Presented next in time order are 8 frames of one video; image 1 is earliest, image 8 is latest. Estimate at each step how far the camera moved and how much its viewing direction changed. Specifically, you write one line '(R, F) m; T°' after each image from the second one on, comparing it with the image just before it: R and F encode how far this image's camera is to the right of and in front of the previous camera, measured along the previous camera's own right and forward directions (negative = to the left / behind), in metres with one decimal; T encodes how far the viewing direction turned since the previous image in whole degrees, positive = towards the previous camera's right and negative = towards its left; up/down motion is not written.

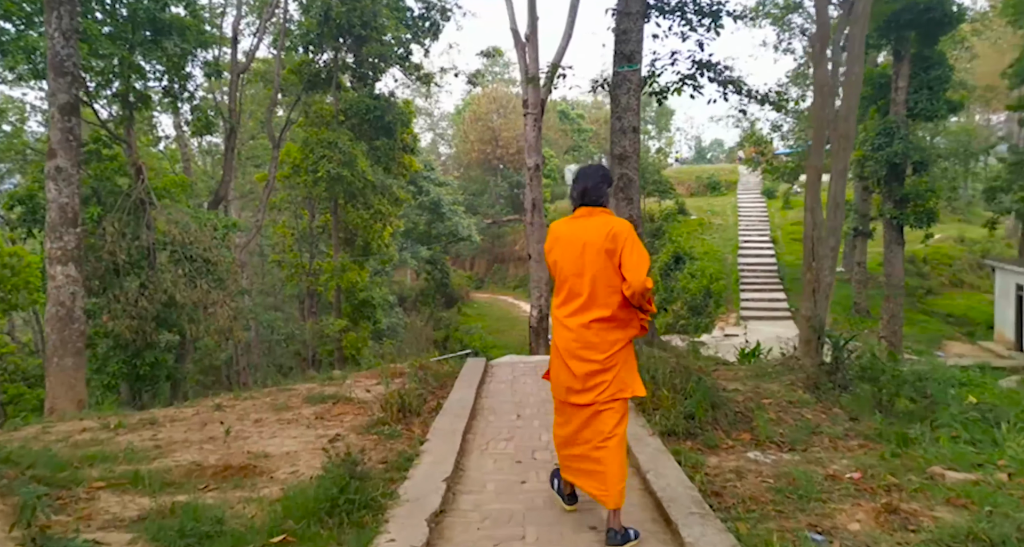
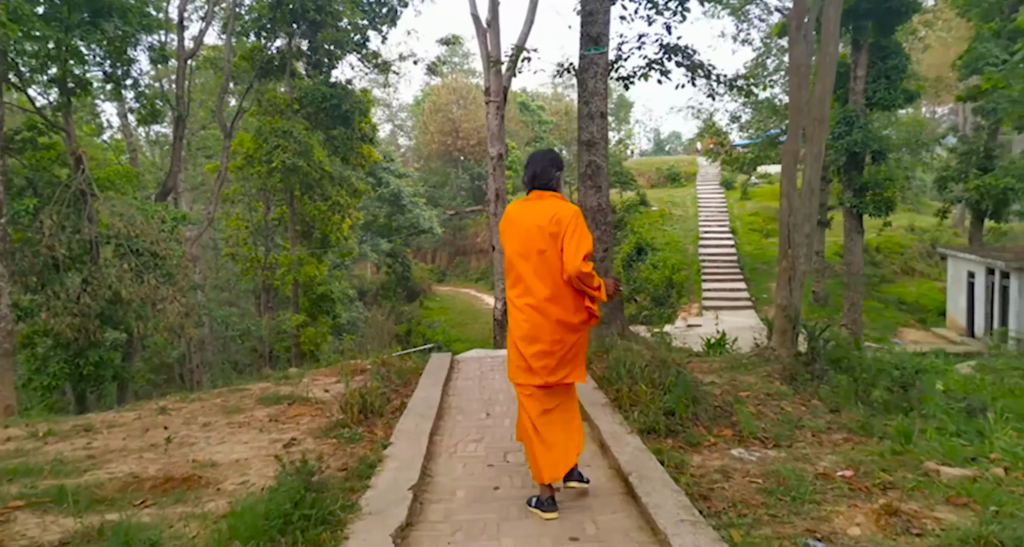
(0.0, +0.2) m; +3°
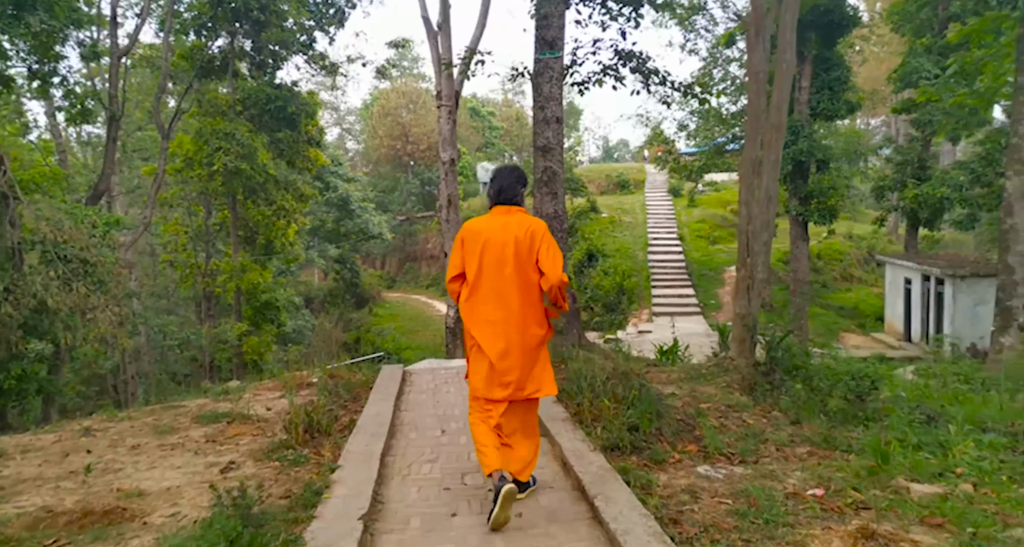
(0.0, +0.2) m; +4°
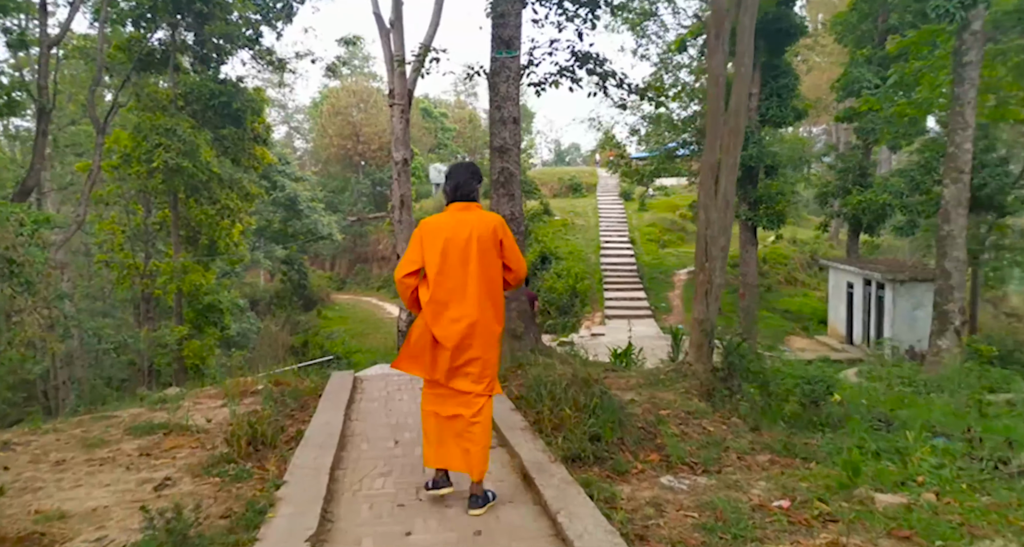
(0.0, +0.1) m; +4°
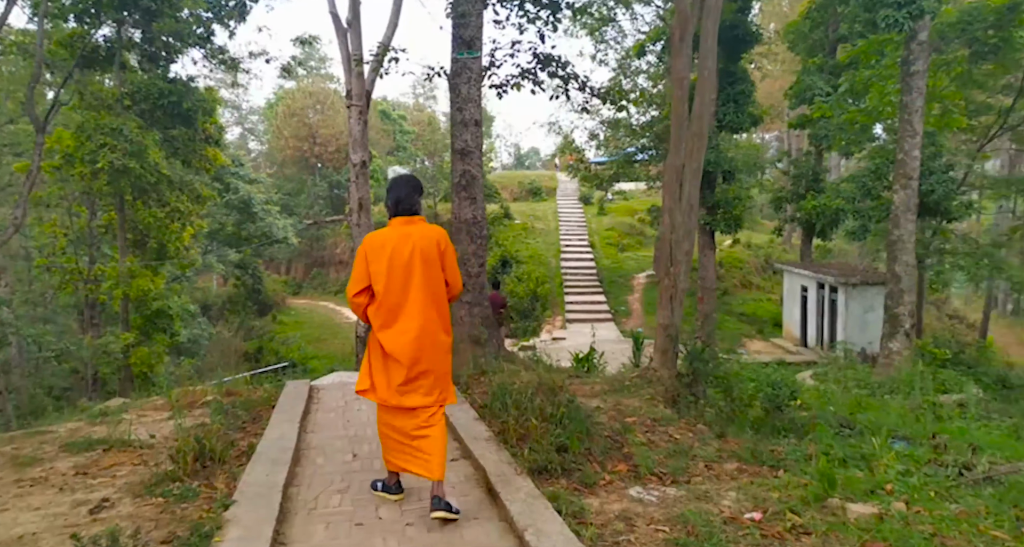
(0.0, +0.1) m; +3°
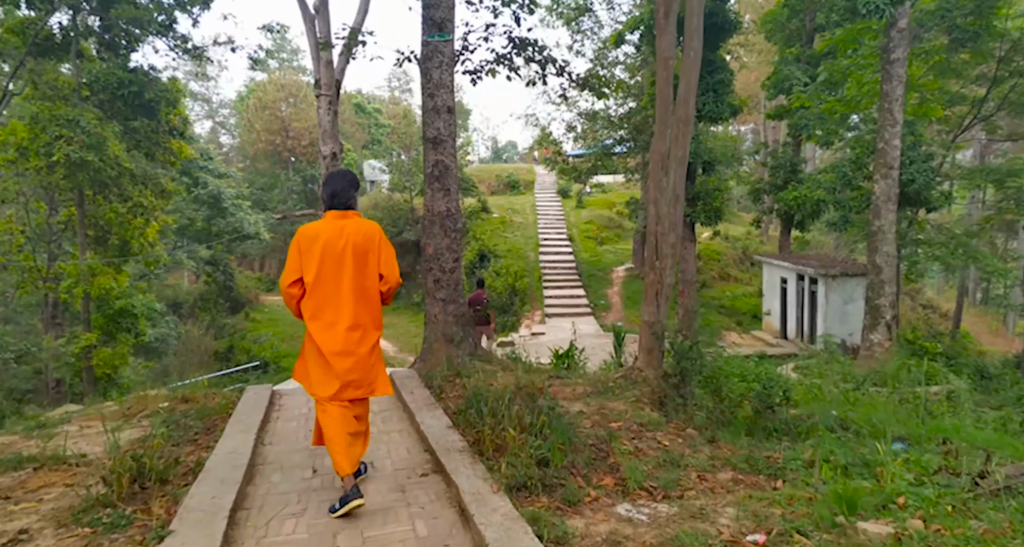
(0.0, +0.3) m; +2°
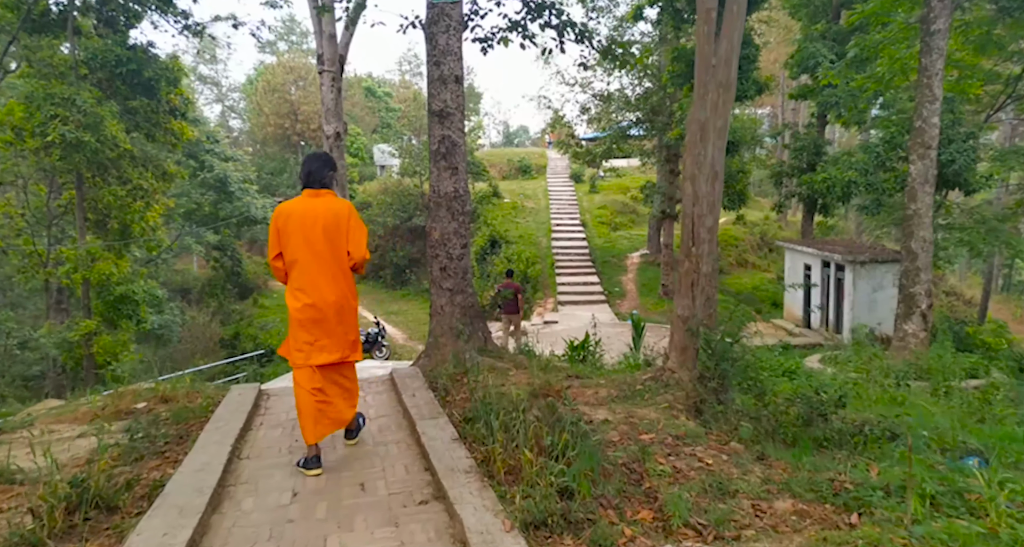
(0.0, +0.5) m; -1°
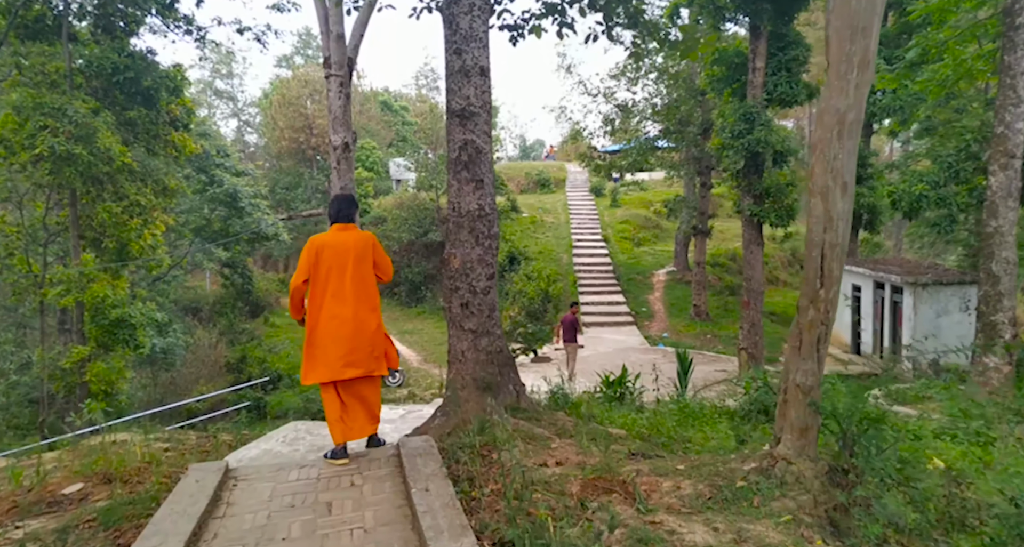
(-0.1, +1.1) m; -1°
